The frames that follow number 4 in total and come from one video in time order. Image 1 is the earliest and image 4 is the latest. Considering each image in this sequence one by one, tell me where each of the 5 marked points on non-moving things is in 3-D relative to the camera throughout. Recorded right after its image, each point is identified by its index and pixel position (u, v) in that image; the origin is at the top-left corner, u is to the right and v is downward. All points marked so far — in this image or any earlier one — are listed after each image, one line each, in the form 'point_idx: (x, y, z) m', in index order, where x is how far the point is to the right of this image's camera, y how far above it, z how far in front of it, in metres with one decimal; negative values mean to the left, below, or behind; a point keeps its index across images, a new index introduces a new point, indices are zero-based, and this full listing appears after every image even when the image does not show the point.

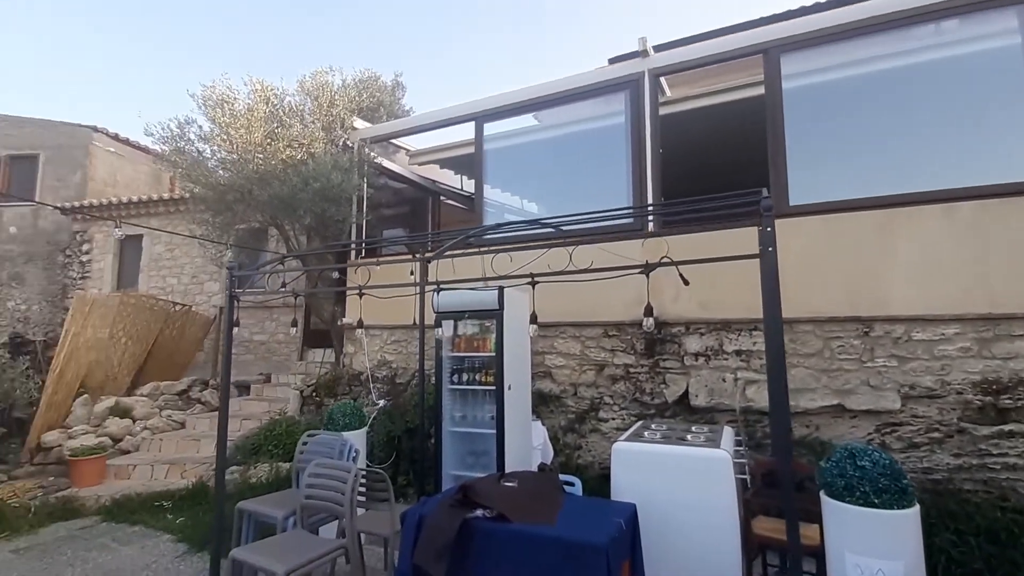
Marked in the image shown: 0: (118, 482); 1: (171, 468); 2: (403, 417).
0: (-4.4, -2.2, +5.5) m
1: (-3.8, -2.0, +5.6) m
2: (-1.2, -1.5, +5.5) m
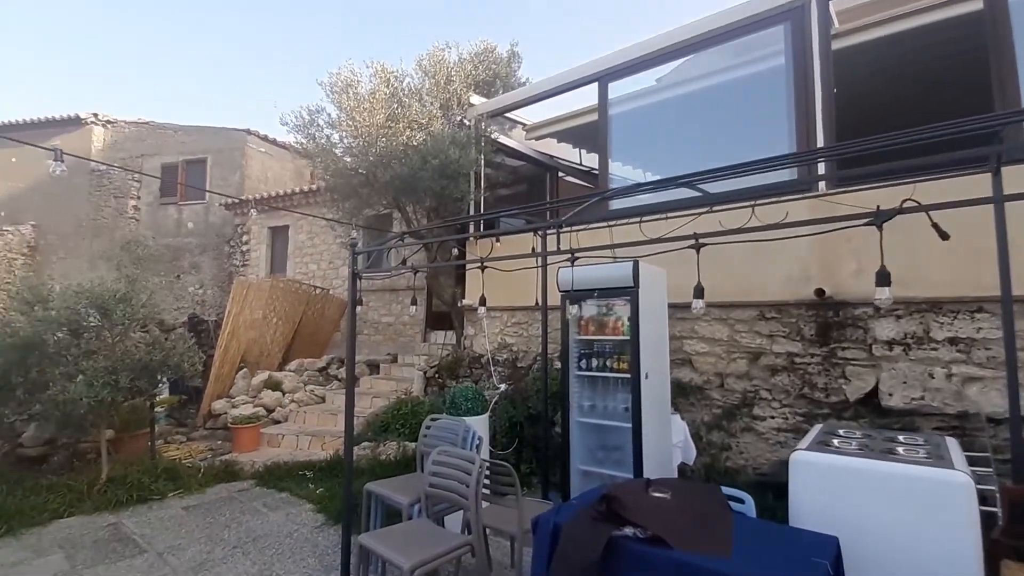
0: (-2.9, -2.0, +6.0) m
1: (-2.4, -1.8, +5.9) m
2: (+0.1, -1.2, +5.3) m
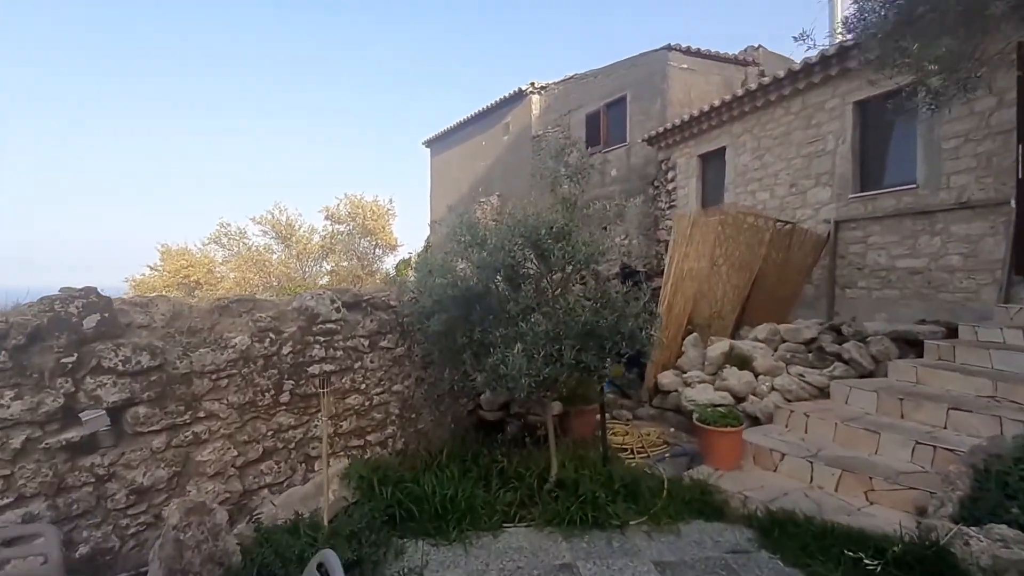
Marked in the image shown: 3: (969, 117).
0: (+1.9, -1.4, +3.7) m
1: (+2.2, -1.2, +3.2) m
2: (+3.5, -0.7, +1.0) m
3: (+4.9, +1.8, +5.2) m
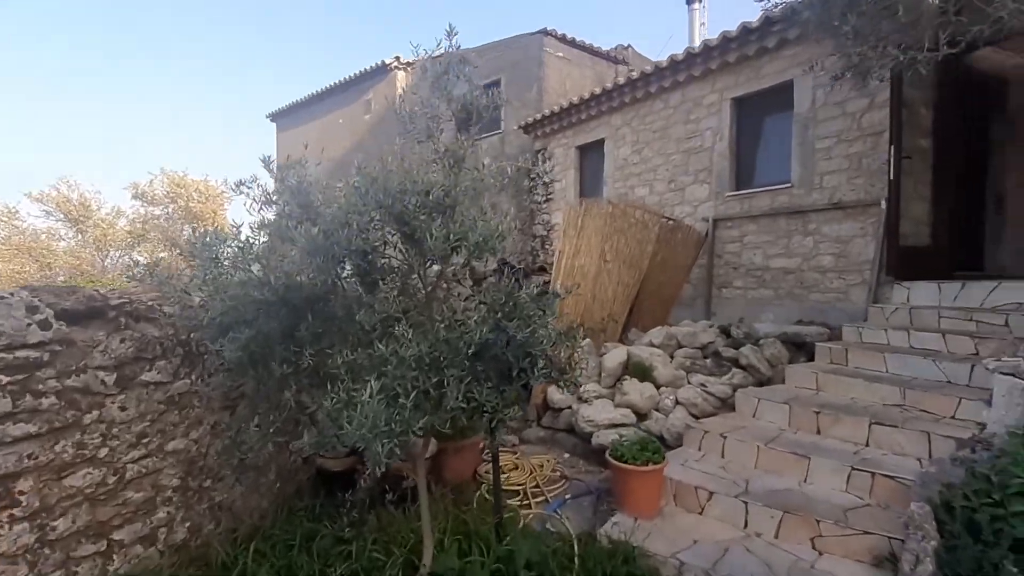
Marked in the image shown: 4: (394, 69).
0: (+1.0, -1.4, +3.0) m
1: (+1.5, -1.2, +2.7) m
2: (+3.4, -0.7, +0.9) m
3: (+3.6, +1.8, +5.3) m
4: (-2.9, +5.4, +11.9) m
